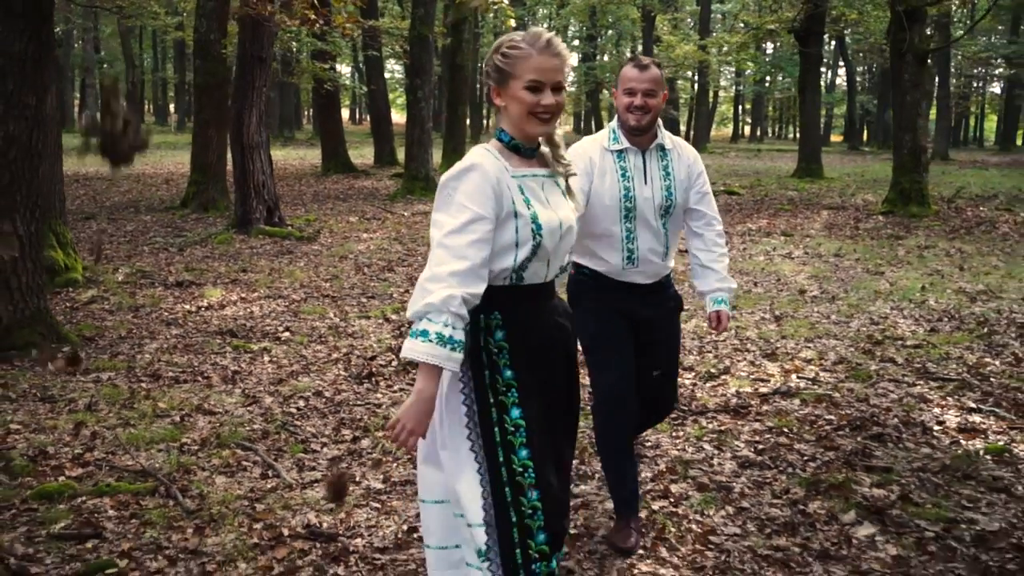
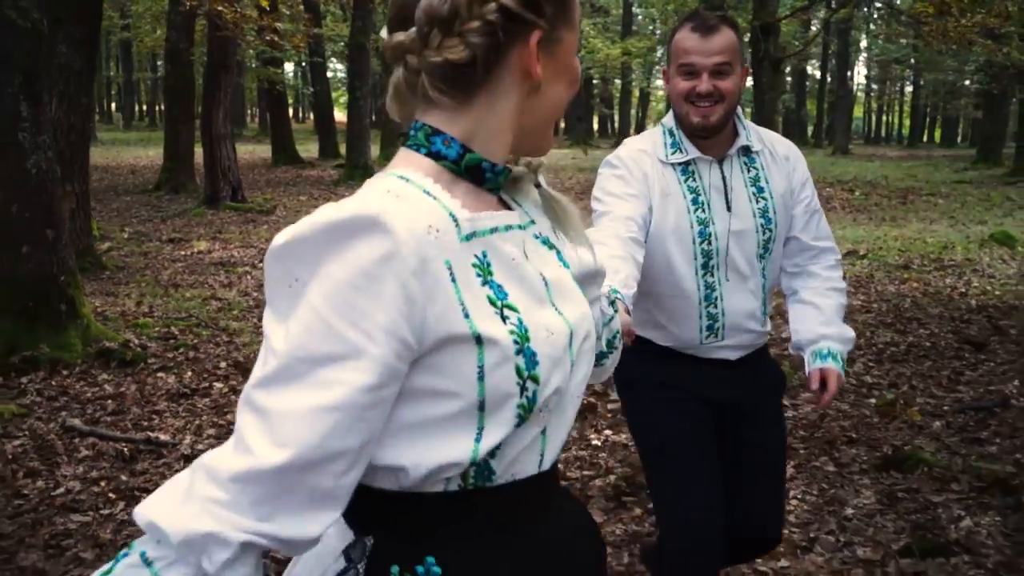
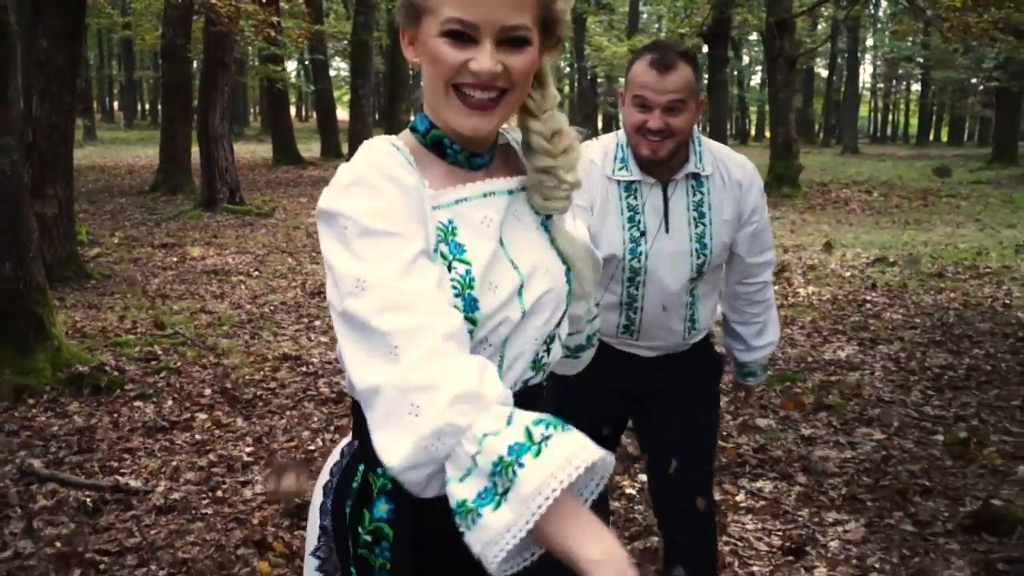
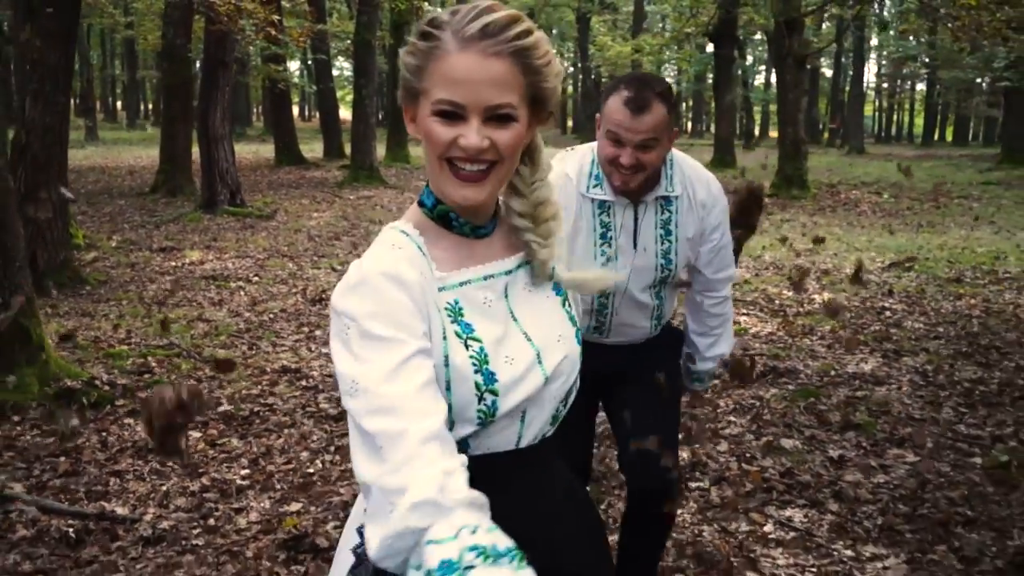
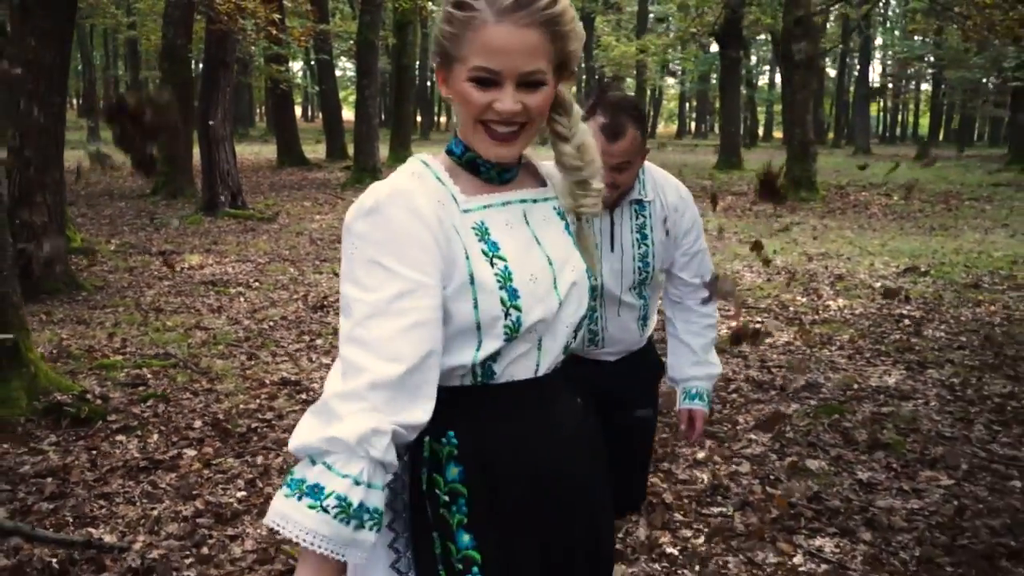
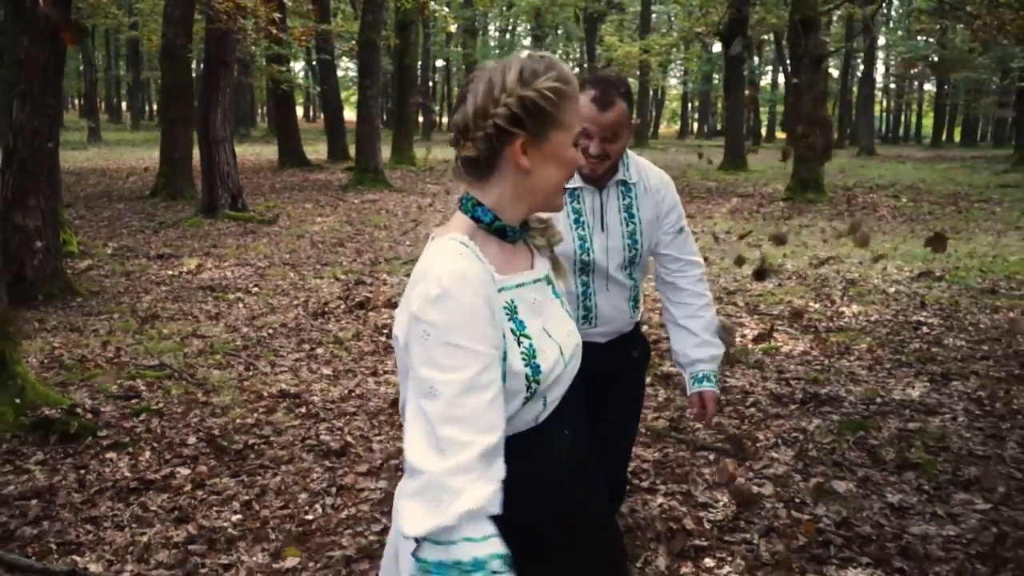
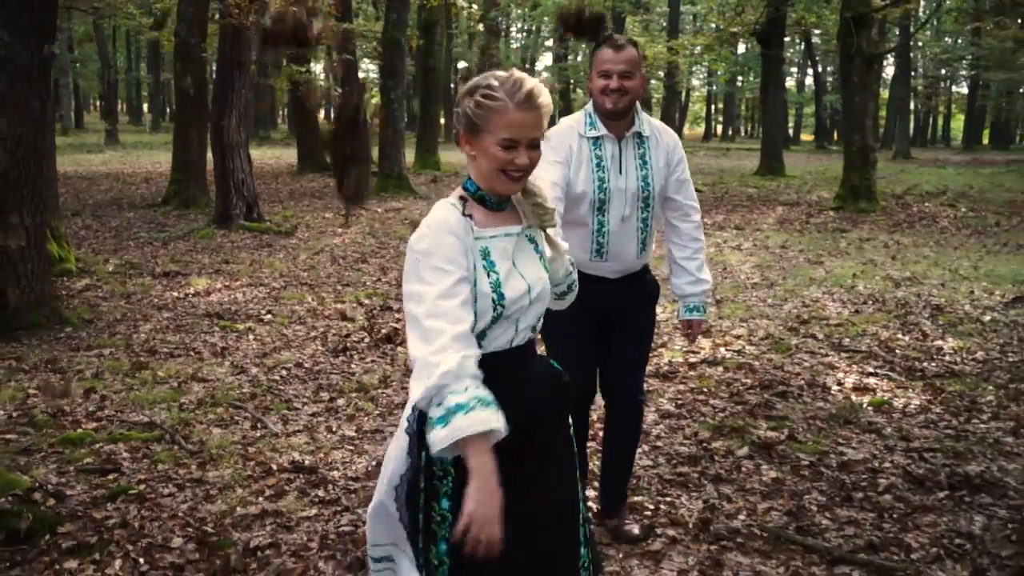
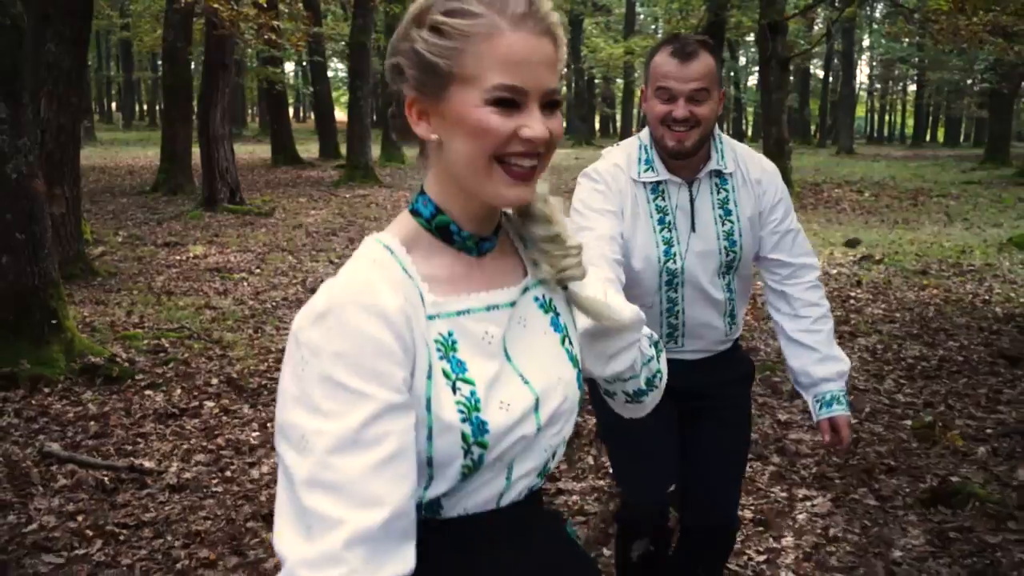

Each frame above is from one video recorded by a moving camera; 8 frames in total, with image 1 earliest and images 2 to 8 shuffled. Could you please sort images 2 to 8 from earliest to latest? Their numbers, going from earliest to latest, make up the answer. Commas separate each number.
7, 6, 5, 4, 3, 8, 2
